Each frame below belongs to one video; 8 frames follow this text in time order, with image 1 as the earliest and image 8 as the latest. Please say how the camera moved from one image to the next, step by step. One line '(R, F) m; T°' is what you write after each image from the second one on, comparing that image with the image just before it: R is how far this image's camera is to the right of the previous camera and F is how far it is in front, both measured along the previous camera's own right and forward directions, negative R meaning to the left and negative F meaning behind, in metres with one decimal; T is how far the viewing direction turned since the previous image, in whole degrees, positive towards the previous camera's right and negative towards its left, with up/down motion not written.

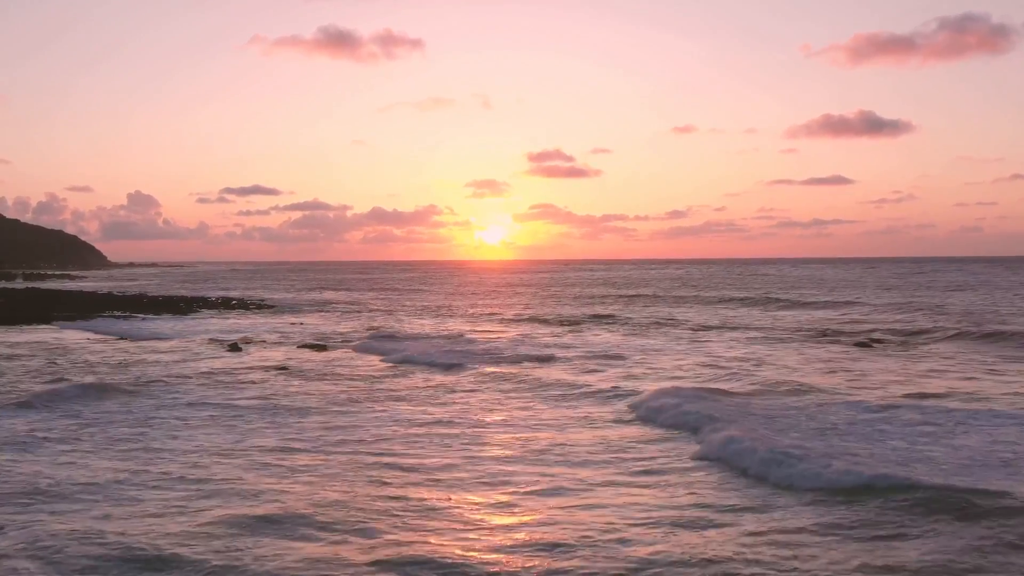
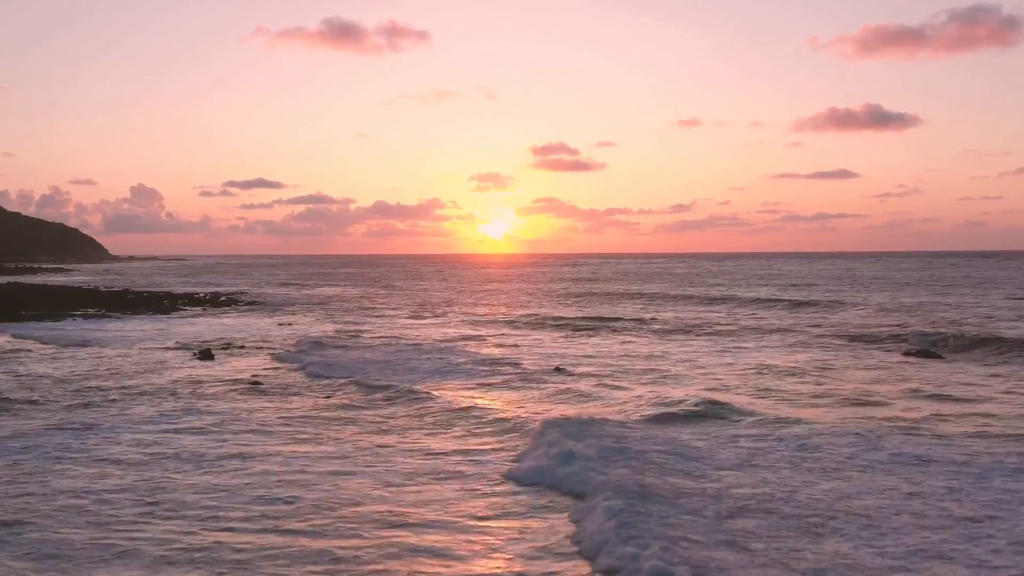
(-0.1, +3.5) m; 0°
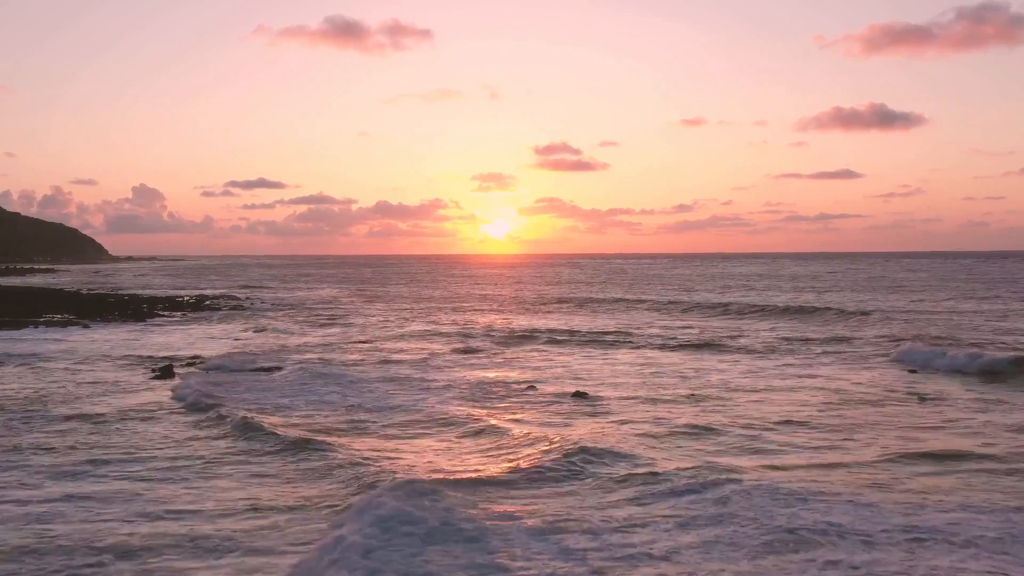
(-0.2, +3.8) m; 0°
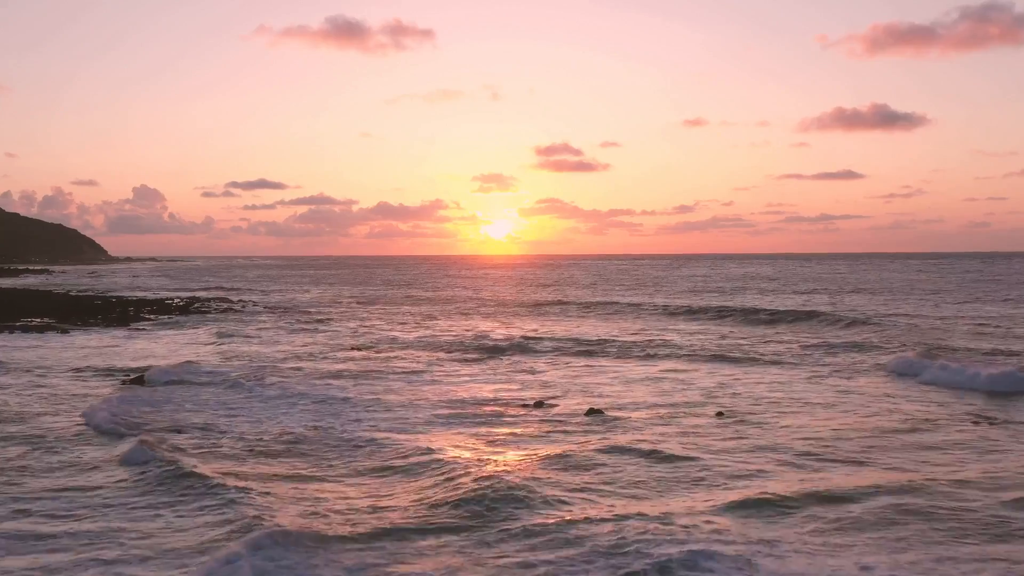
(-0.1, +2.1) m; 0°
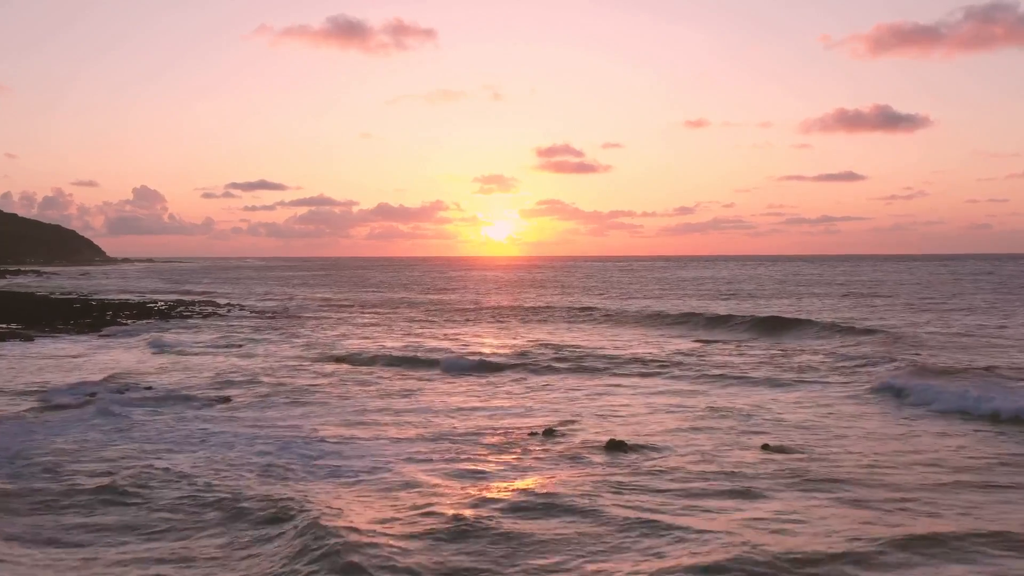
(-0.1, +2.9) m; 0°
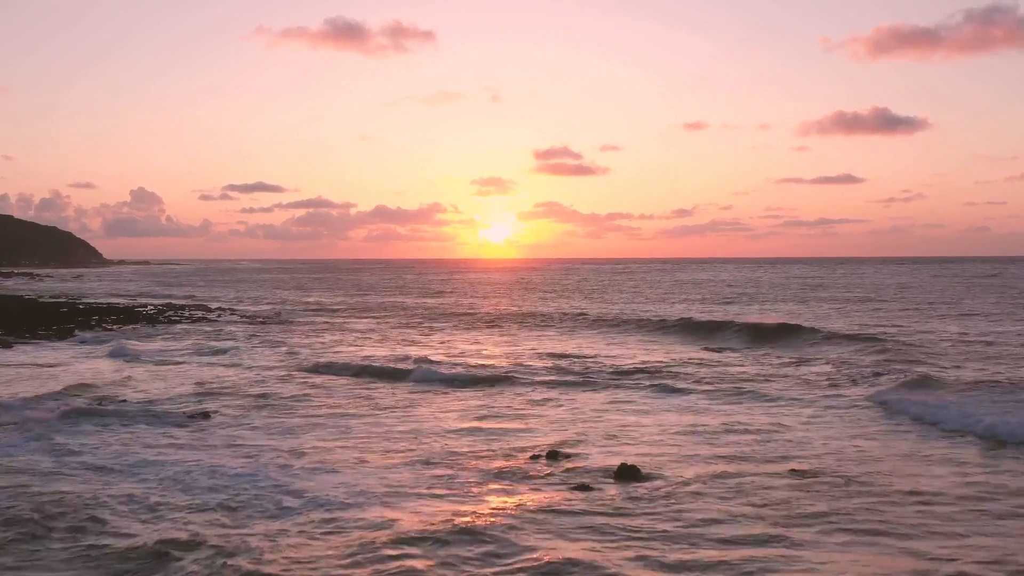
(-0.1, +1.4) m; 0°
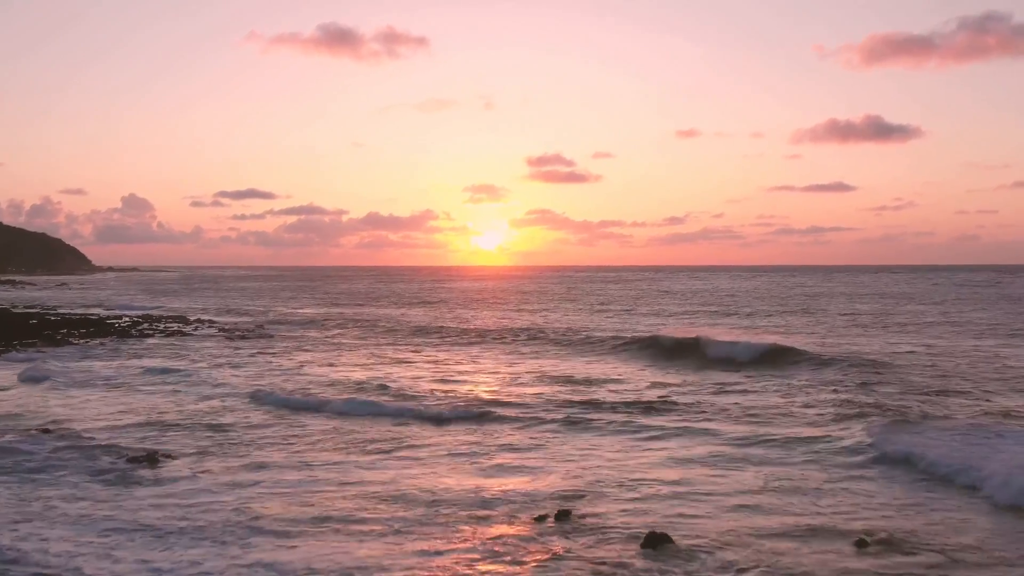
(-0.1, +2.6) m; +1°
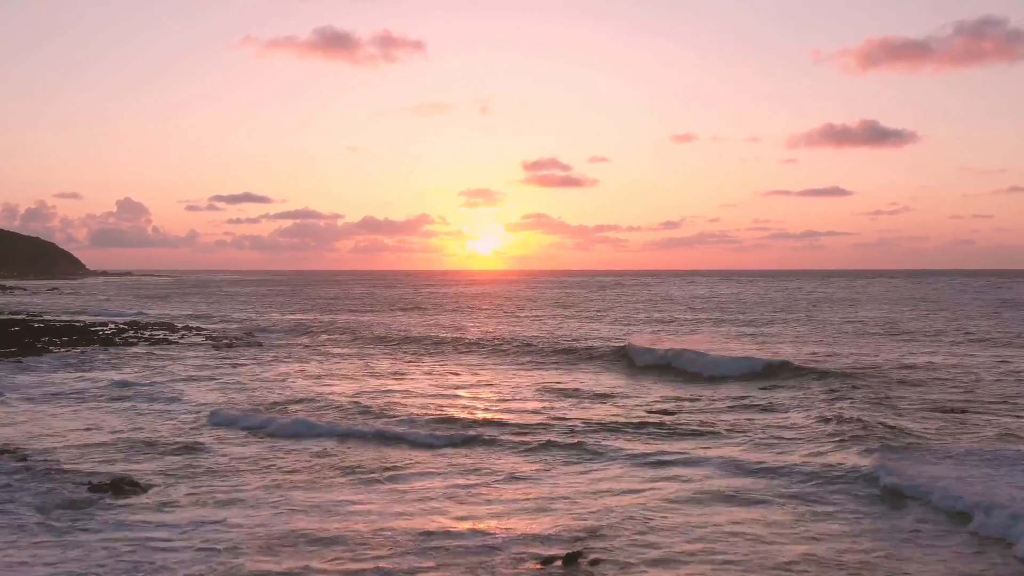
(-0.1, +1.4) m; 0°
